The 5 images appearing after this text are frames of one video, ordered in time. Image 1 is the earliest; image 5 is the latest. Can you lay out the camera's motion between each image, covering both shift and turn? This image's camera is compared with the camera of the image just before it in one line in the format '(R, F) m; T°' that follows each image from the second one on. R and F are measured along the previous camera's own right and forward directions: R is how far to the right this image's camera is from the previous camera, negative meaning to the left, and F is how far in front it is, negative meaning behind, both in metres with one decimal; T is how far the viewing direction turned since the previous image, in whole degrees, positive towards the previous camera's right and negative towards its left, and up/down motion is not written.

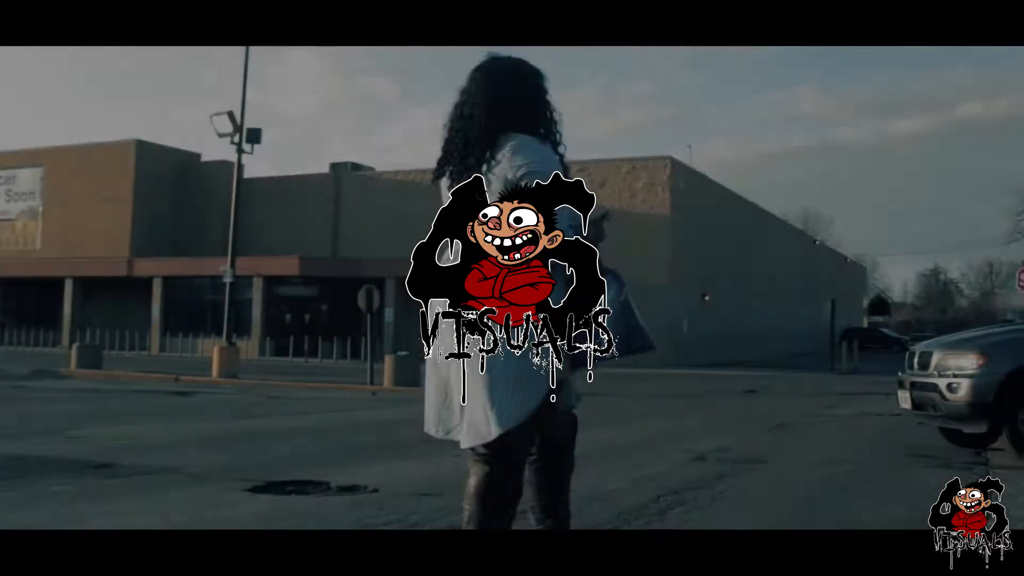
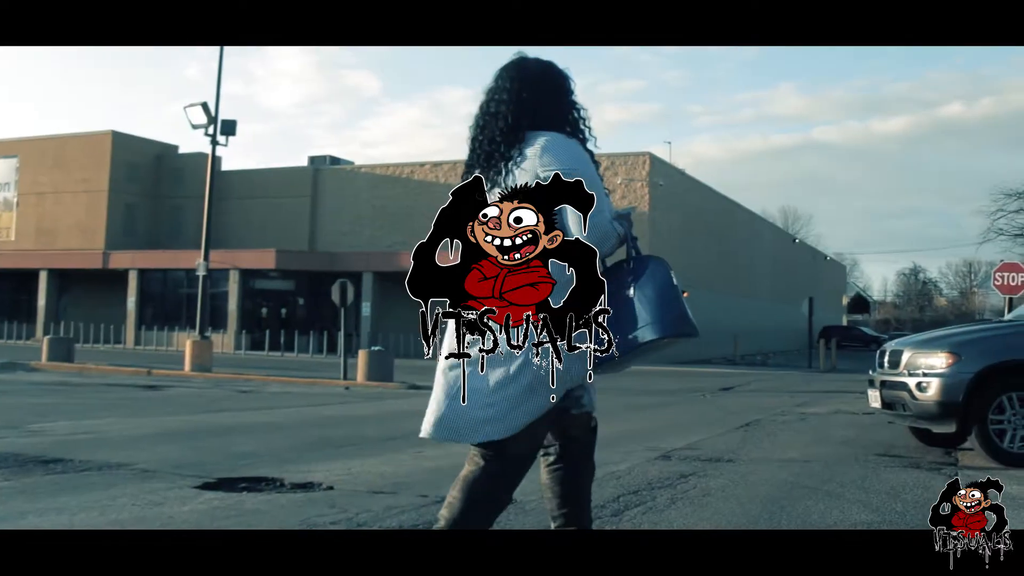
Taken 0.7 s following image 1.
(+0.1, +0.2) m; +1°
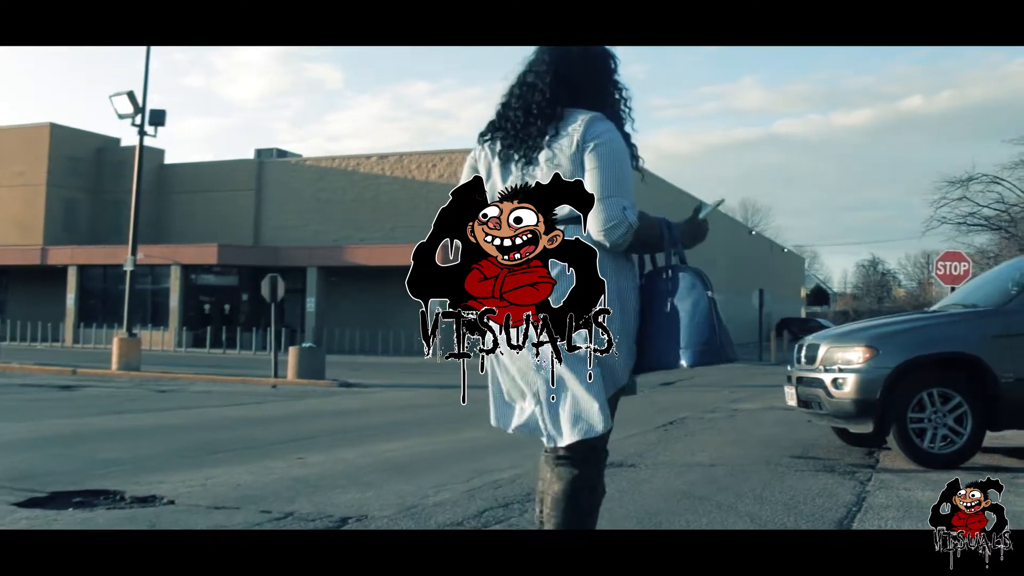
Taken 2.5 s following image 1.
(+0.5, +0.7) m; +2°
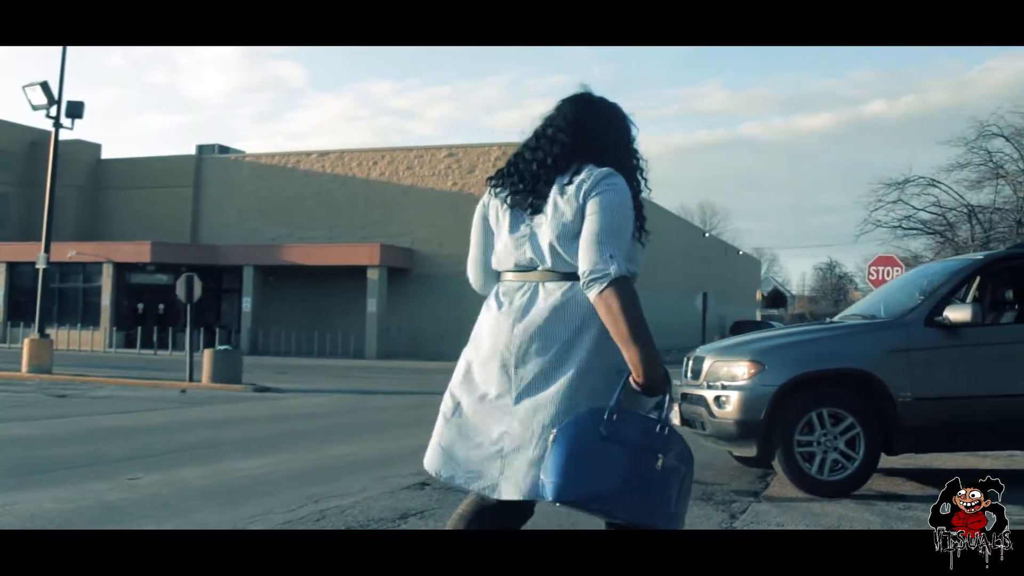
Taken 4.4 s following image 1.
(+0.6, +0.8) m; +2°
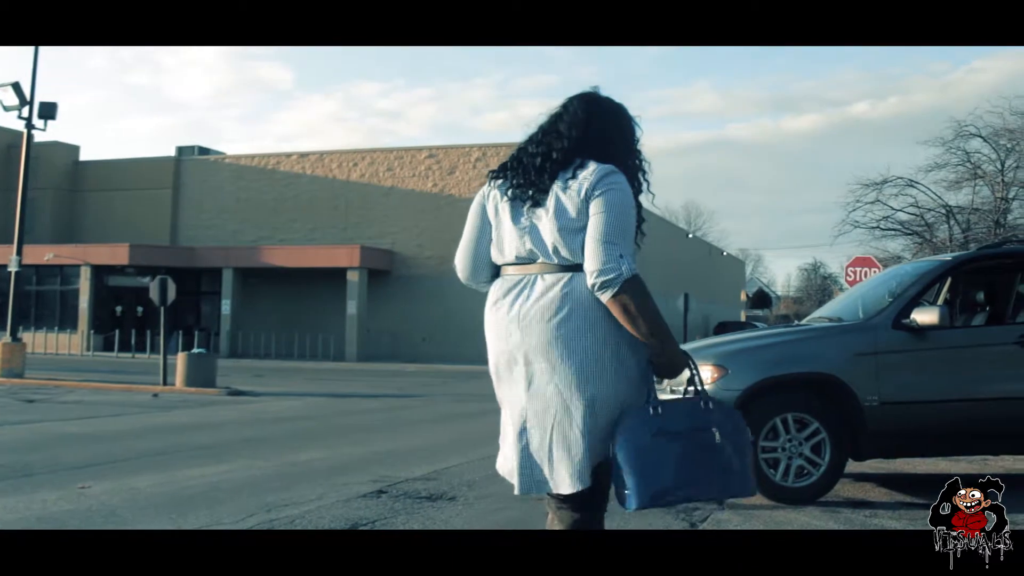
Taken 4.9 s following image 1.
(+0.2, +0.2) m; +1°
